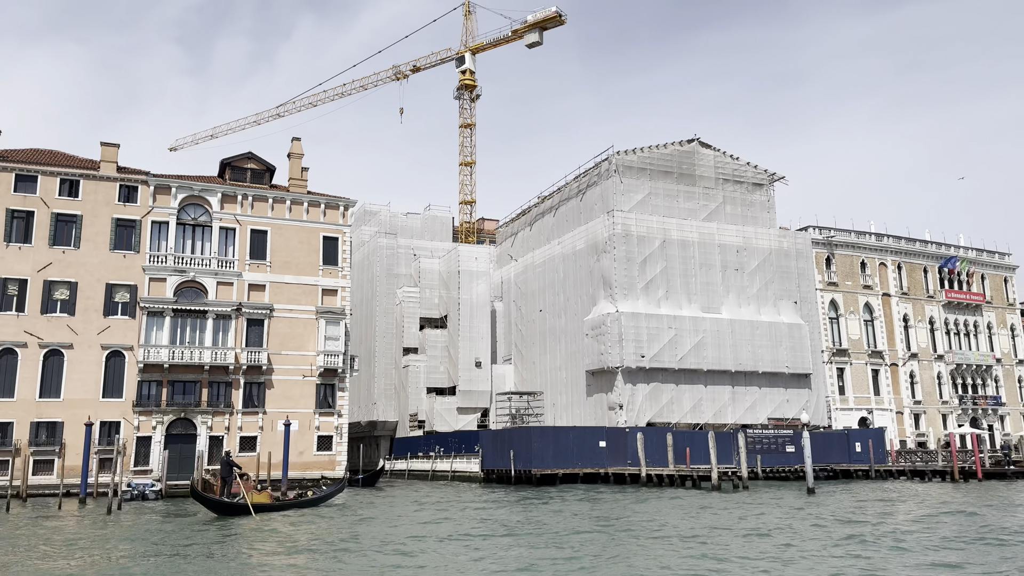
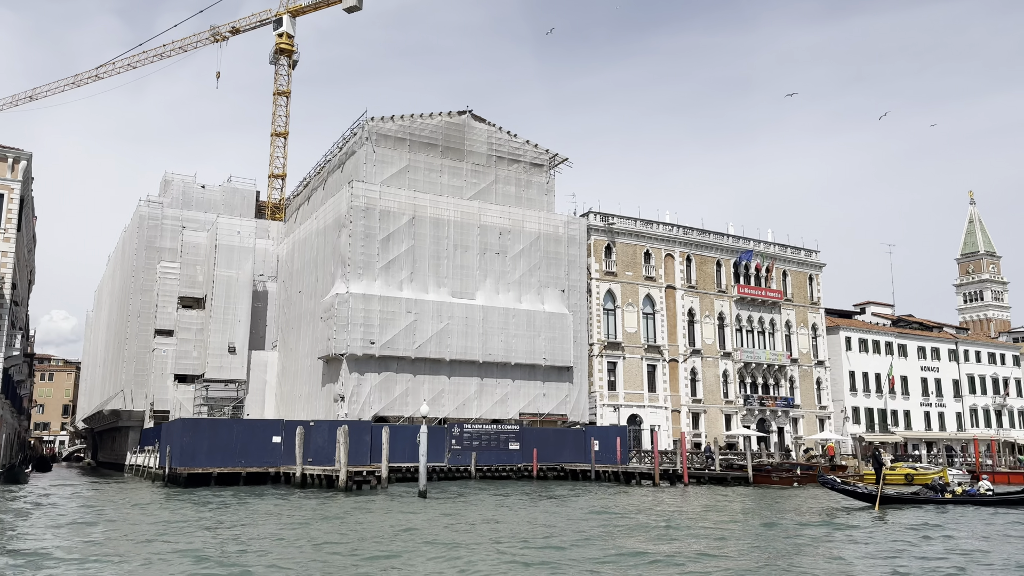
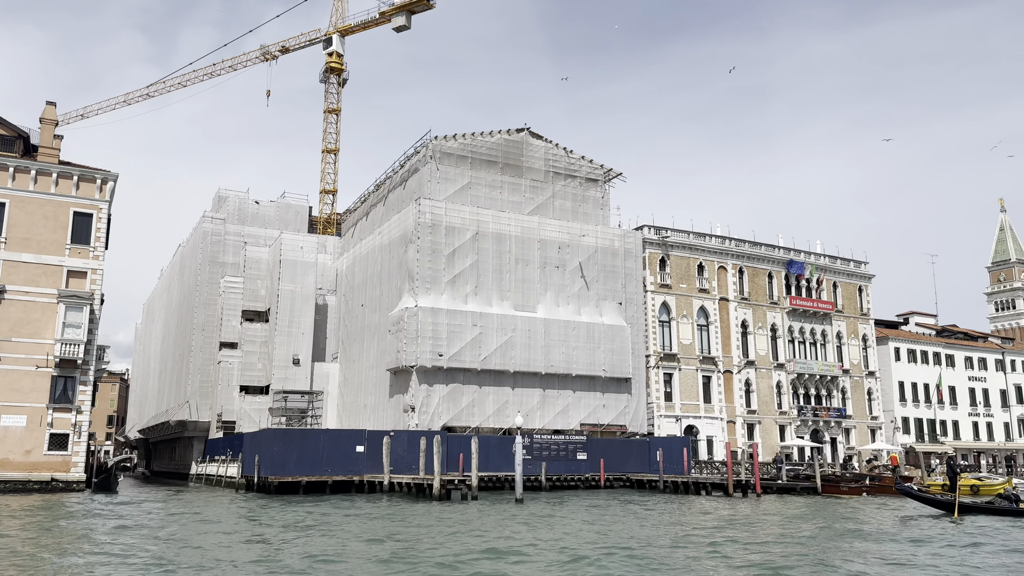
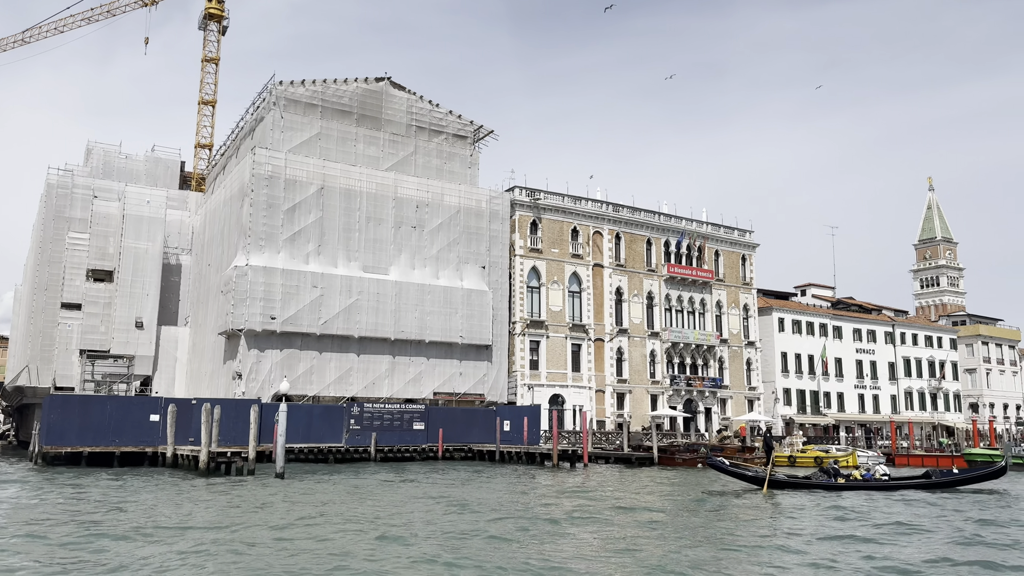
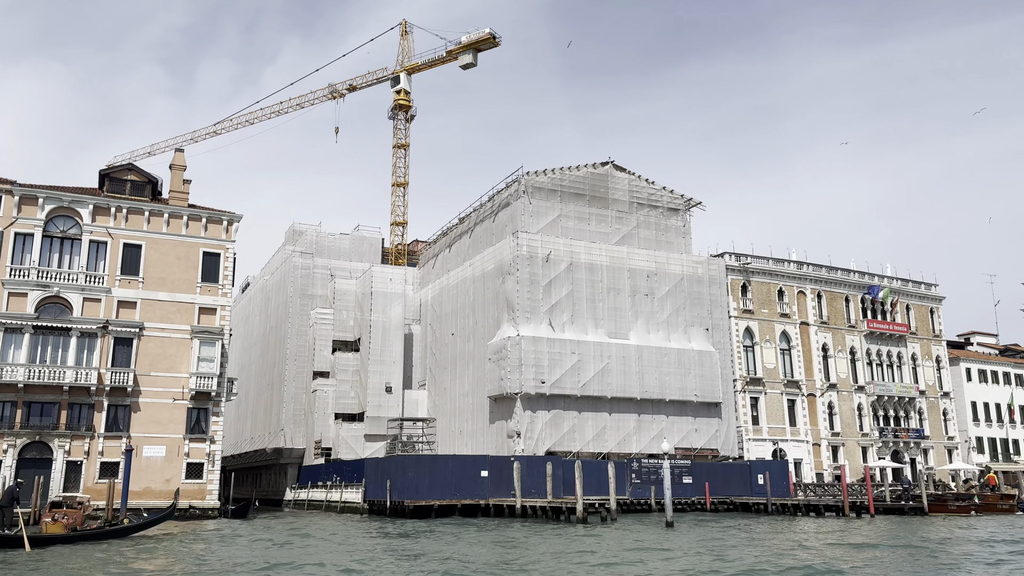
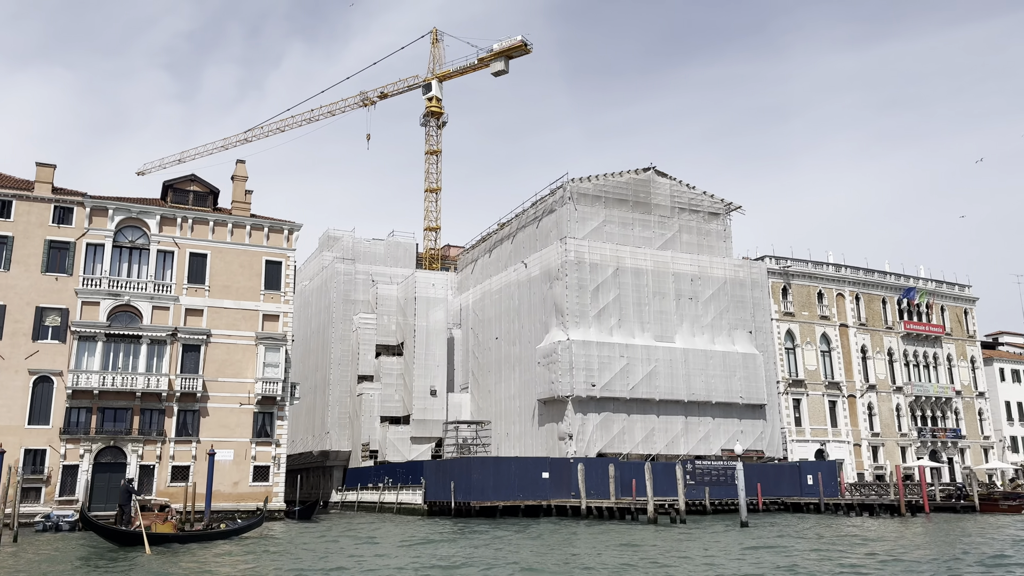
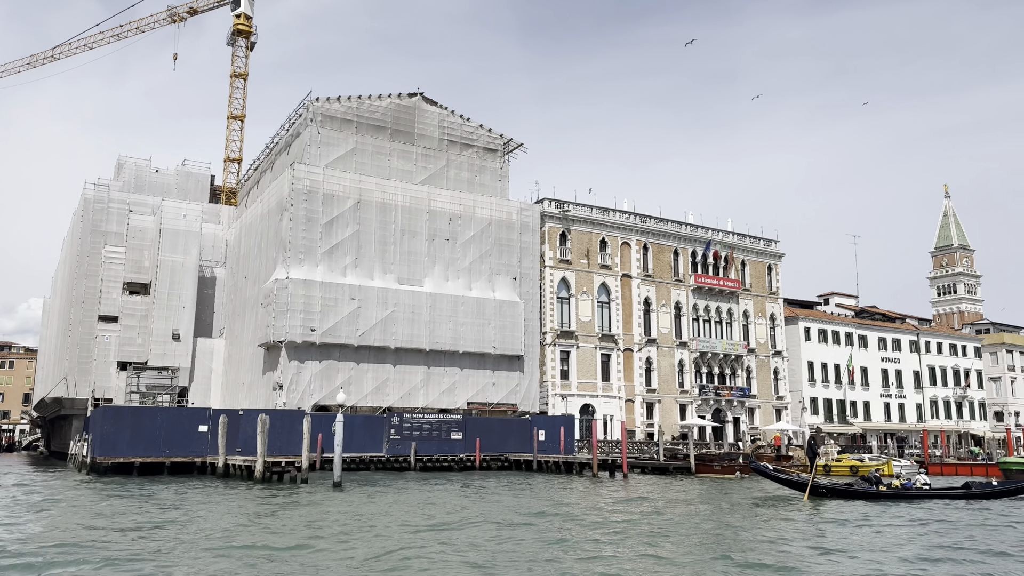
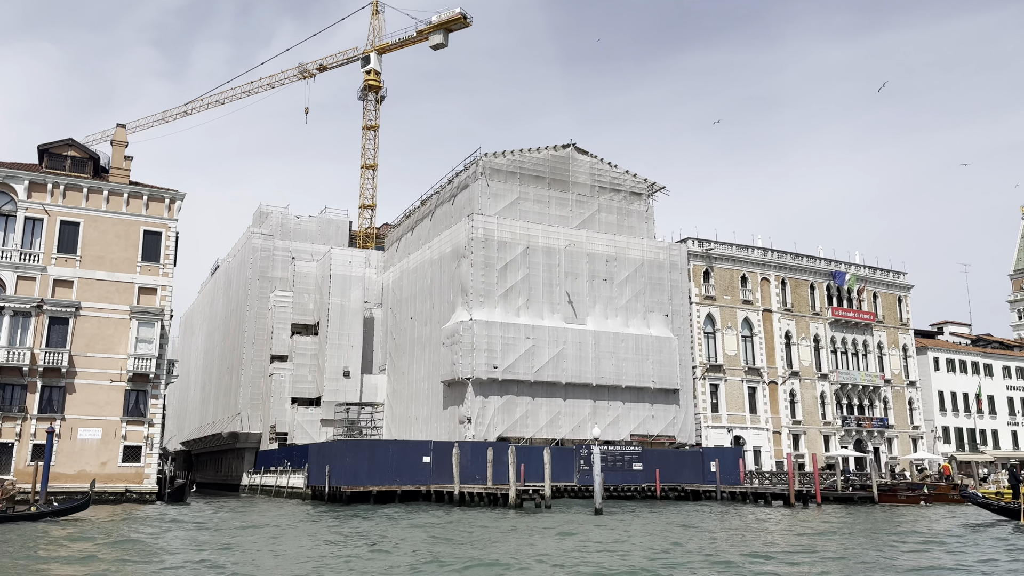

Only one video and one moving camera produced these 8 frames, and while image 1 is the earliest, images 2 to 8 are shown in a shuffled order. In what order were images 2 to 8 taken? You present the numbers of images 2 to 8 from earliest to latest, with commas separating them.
6, 5, 8, 3, 2, 7, 4
